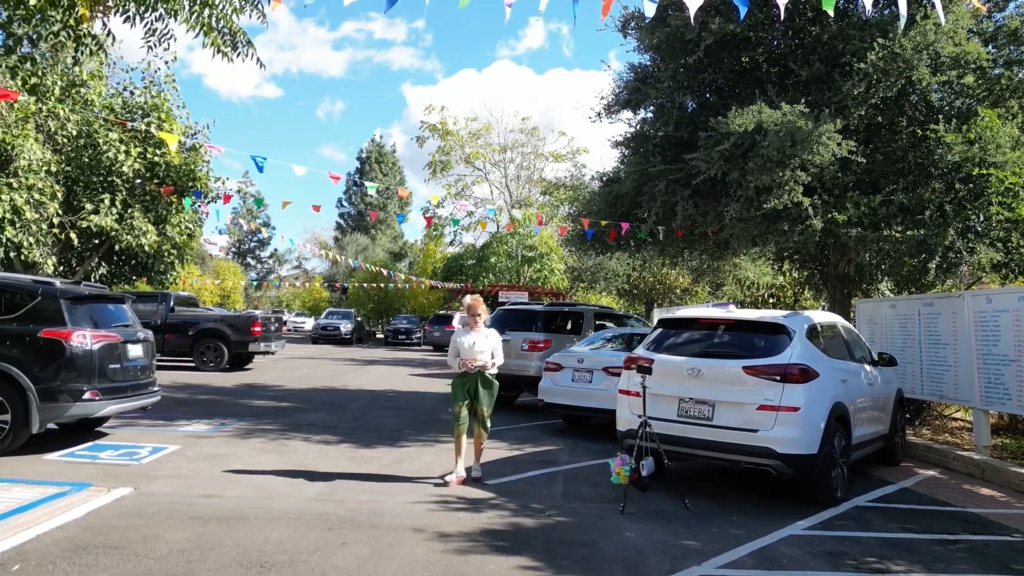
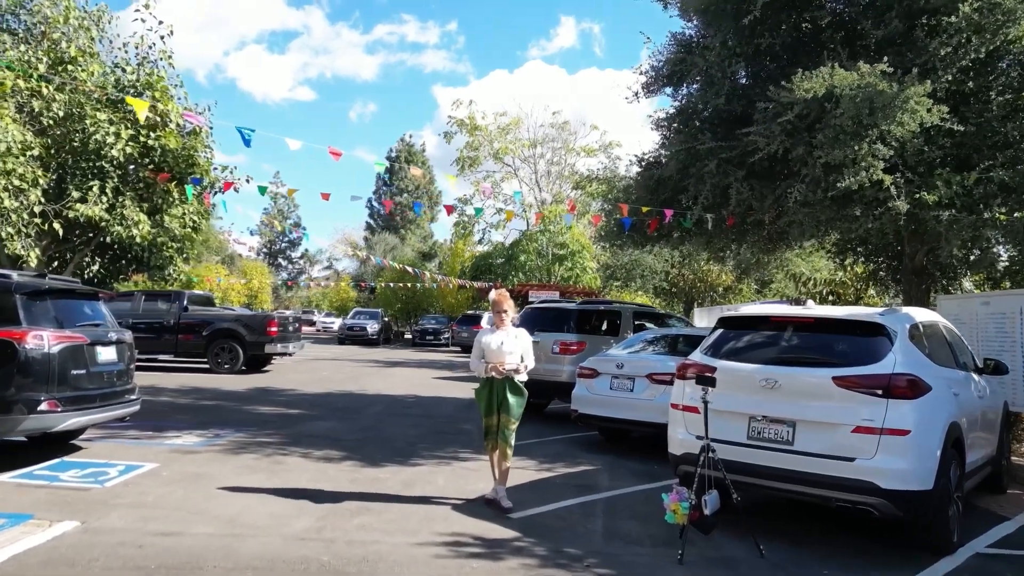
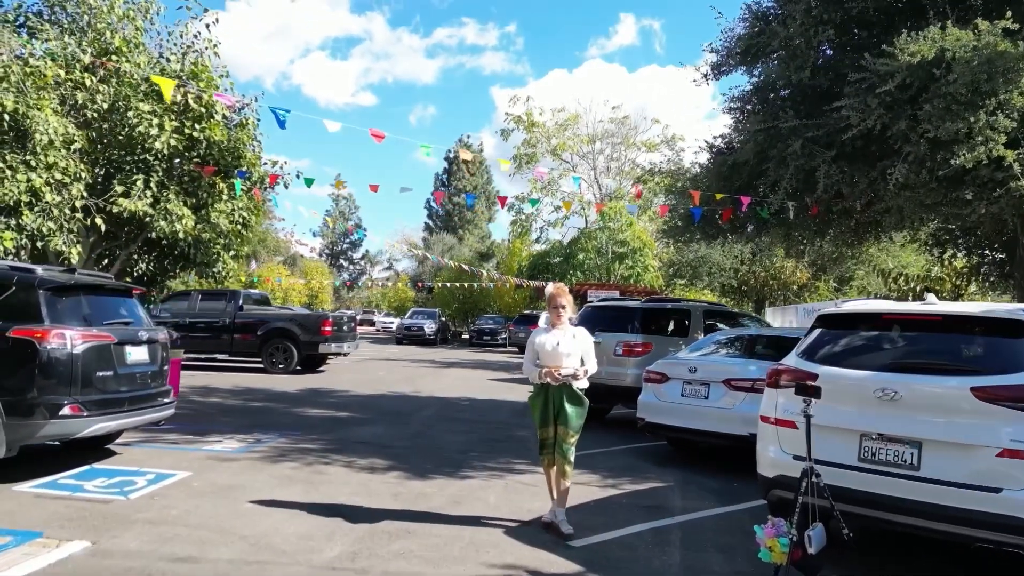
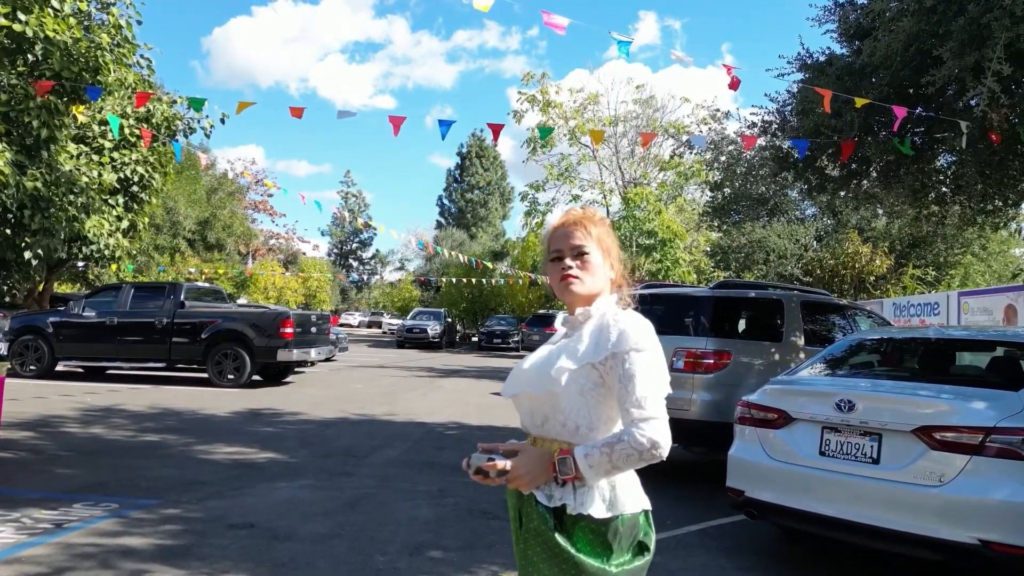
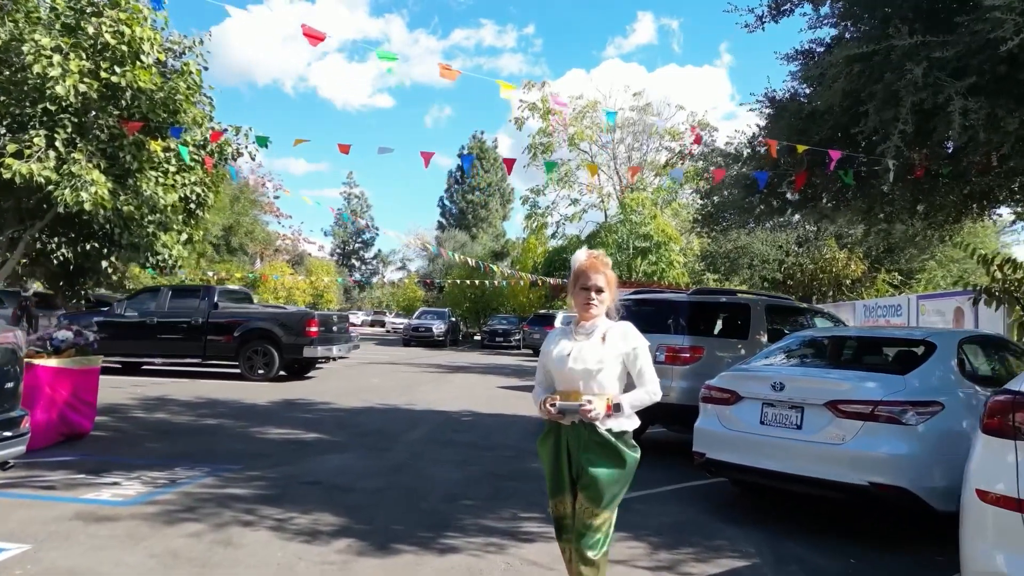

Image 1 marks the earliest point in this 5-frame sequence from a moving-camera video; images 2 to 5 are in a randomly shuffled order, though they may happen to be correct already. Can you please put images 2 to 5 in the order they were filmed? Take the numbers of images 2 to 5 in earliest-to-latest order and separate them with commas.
2, 3, 5, 4
